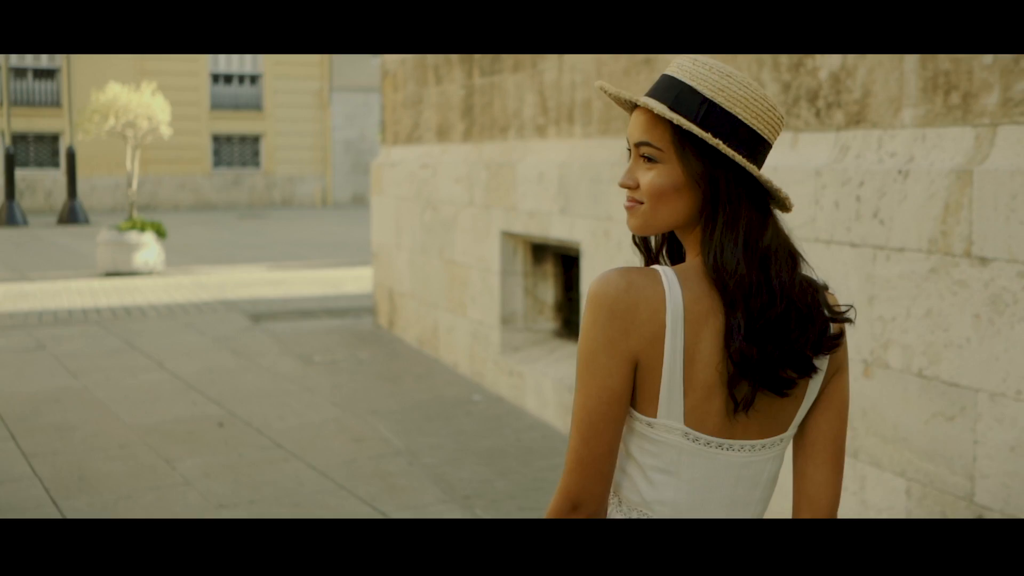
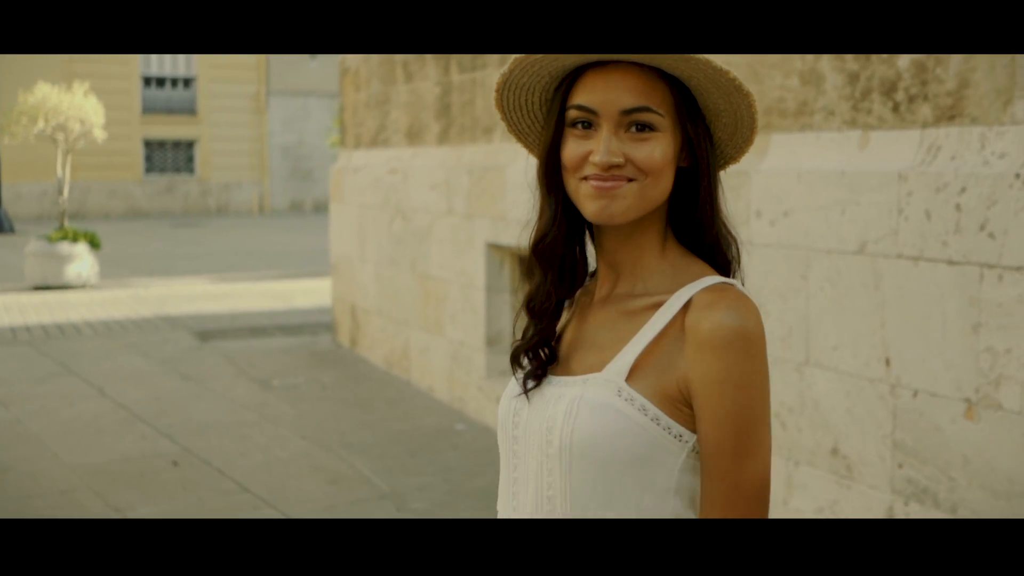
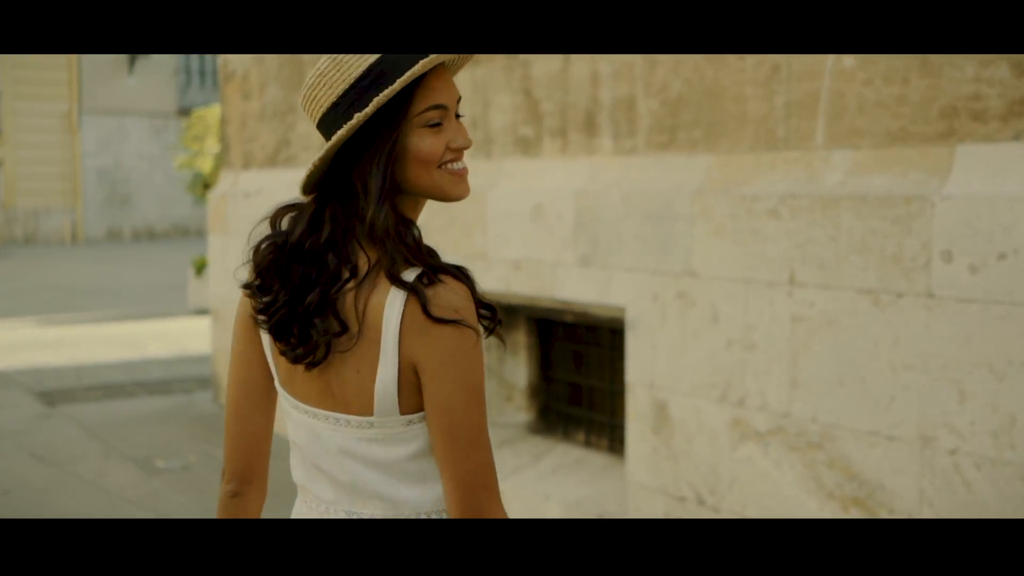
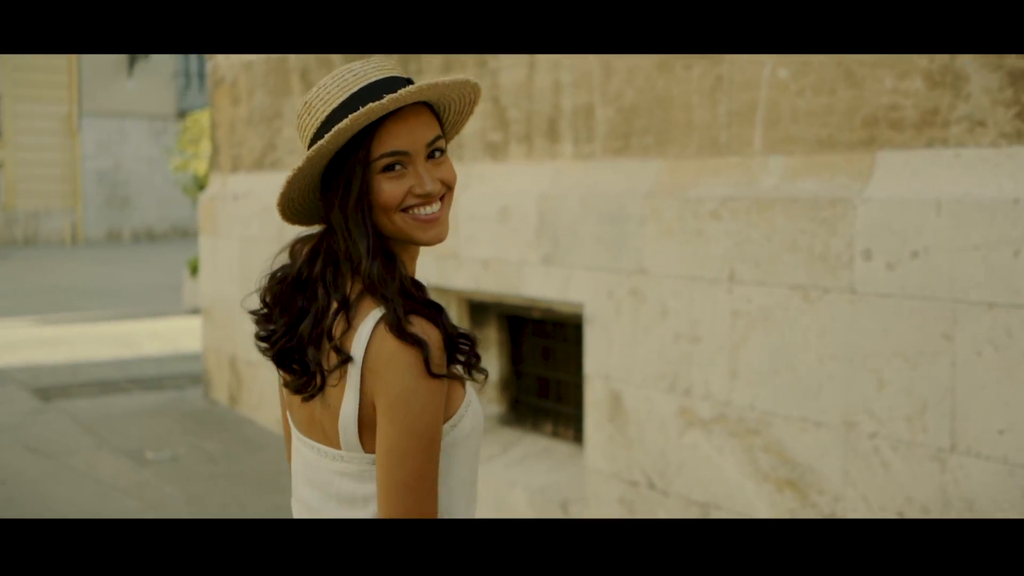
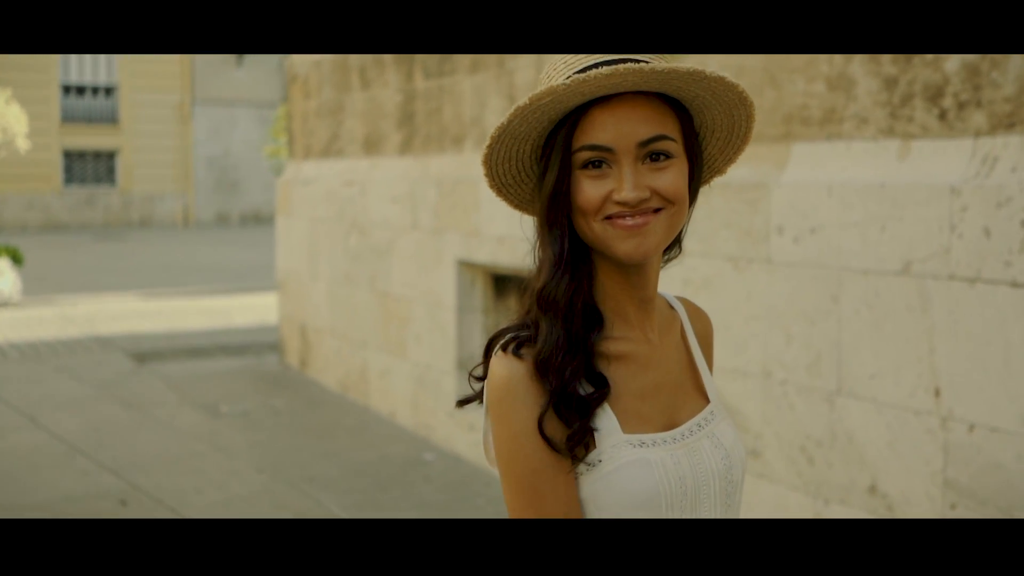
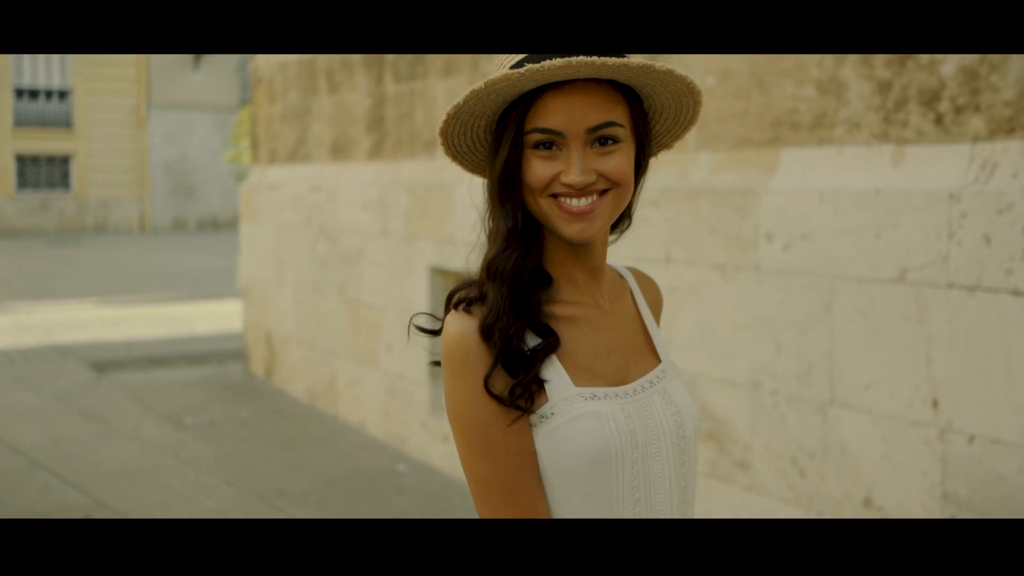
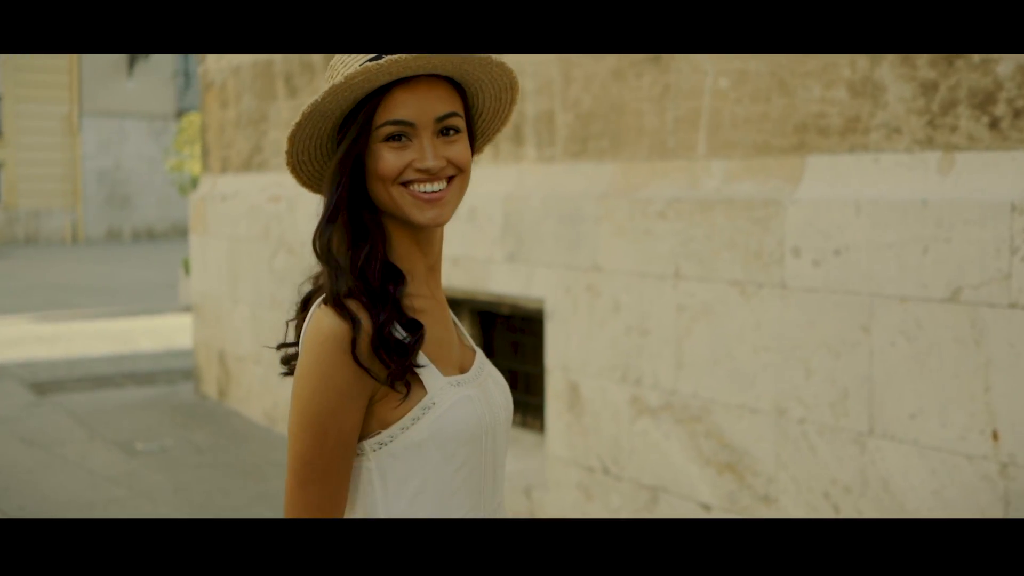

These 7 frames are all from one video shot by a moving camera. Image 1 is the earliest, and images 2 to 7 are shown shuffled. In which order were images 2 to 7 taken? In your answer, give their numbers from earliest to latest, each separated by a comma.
2, 5, 6, 7, 4, 3
